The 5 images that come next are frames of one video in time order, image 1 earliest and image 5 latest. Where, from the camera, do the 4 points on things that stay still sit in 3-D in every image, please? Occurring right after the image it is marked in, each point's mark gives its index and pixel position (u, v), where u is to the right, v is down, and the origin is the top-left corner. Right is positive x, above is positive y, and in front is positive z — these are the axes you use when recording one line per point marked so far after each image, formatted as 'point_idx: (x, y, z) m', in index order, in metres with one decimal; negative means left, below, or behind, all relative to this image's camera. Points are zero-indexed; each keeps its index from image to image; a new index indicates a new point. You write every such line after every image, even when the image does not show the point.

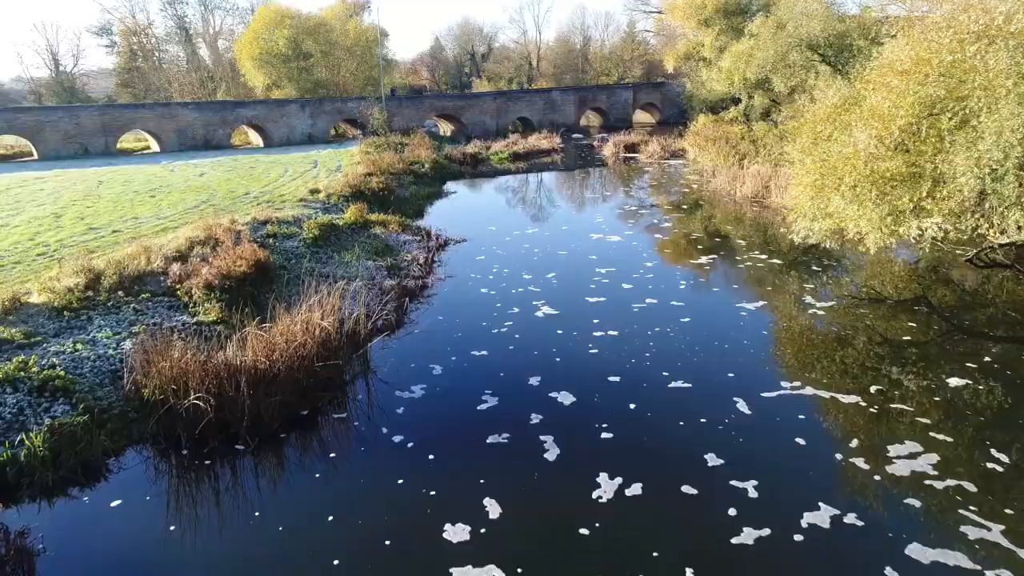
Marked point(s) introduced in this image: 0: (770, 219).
0: (+6.2, +1.7, +17.0) m
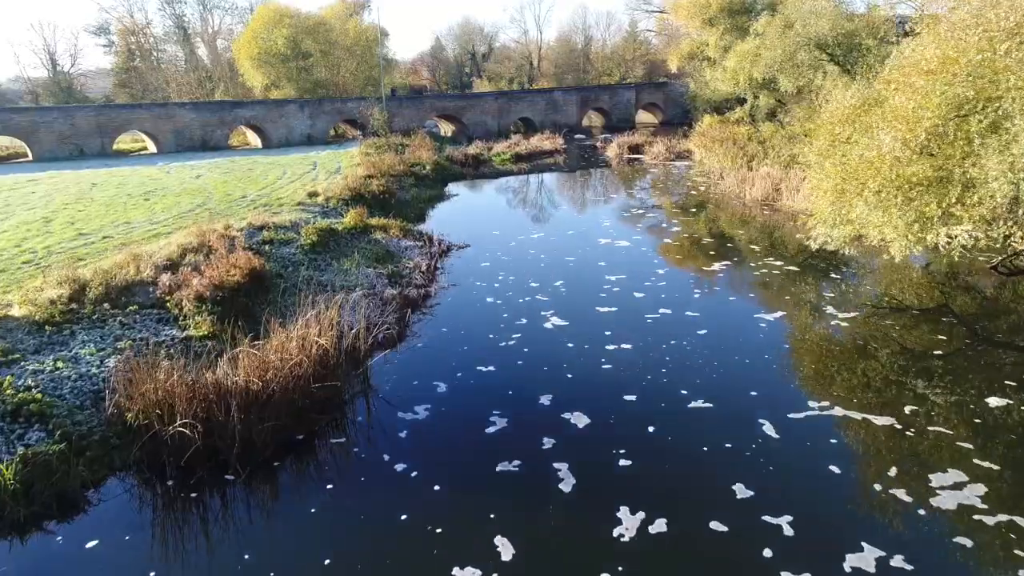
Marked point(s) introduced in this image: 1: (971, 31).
0: (+6.3, +1.5, +16.5) m
1: (+6.0, +3.3, +9.1) m
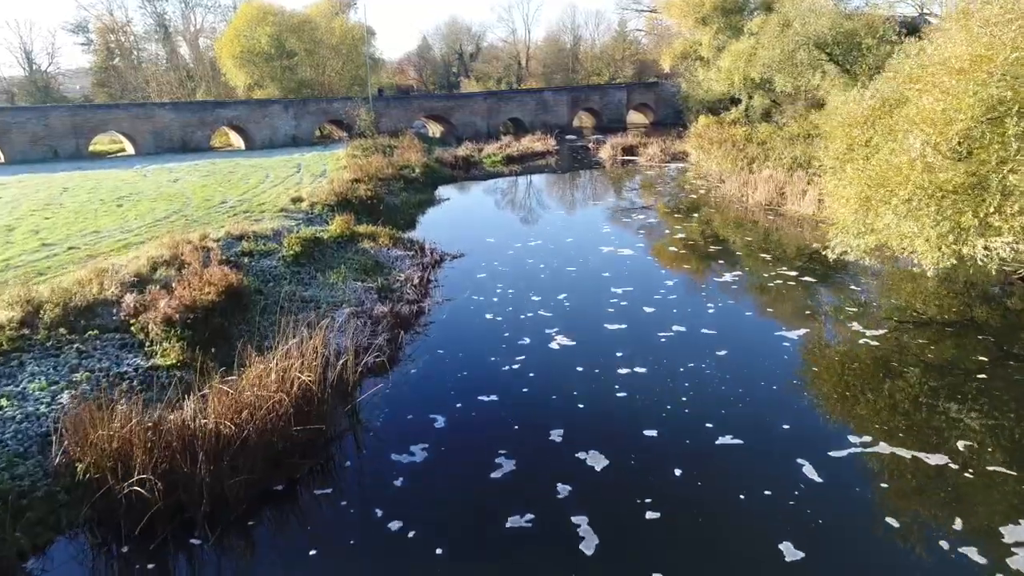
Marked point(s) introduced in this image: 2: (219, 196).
0: (+6.2, +1.4, +15.9) m
1: (+6.0, +3.1, +8.5) m
2: (-6.6, +2.1, +15.9) m
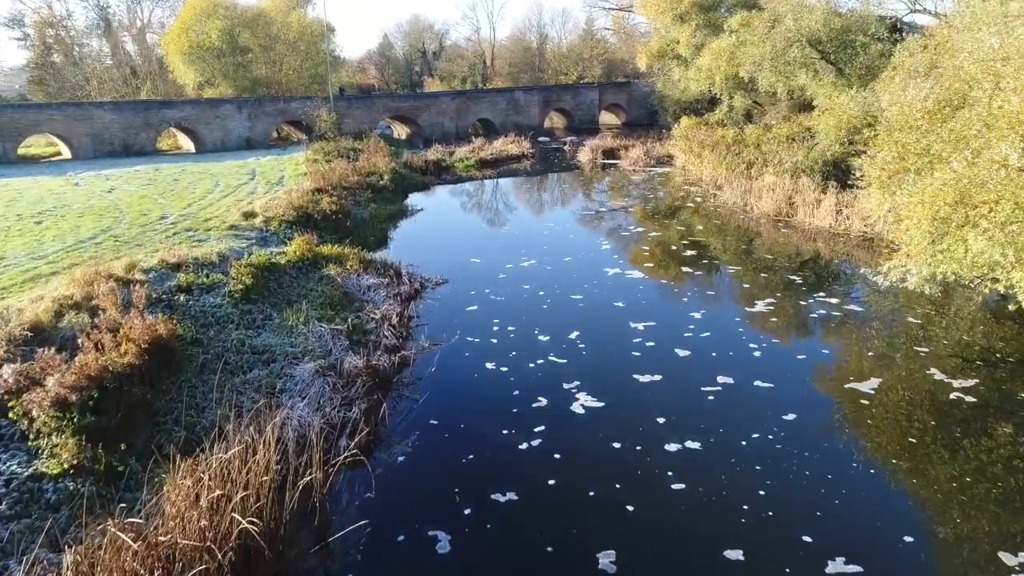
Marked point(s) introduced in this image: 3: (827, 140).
0: (+5.9, +1.0, +14.4) m
1: (+6.0, +2.7, +7.0) m
2: (-6.9, +1.5, +13.8) m
3: (+7.0, +3.4, +16.1) m
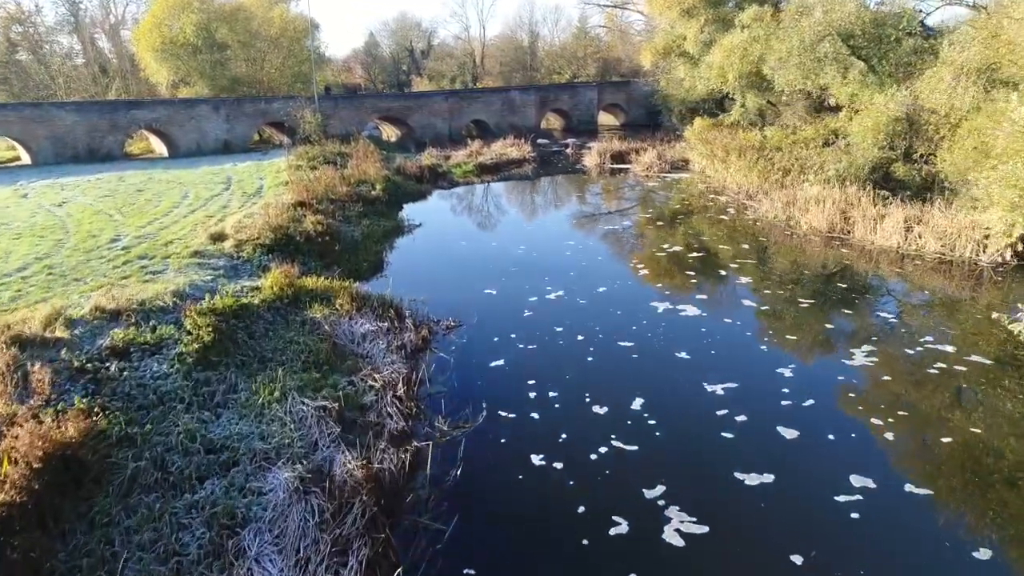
0: (+6.1, +0.5, +12.5) m
1: (+6.4, +2.2, +5.1) m
2: (-6.6, +1.0, +11.7) m
3: (+7.2, +2.9, +14.2) m
